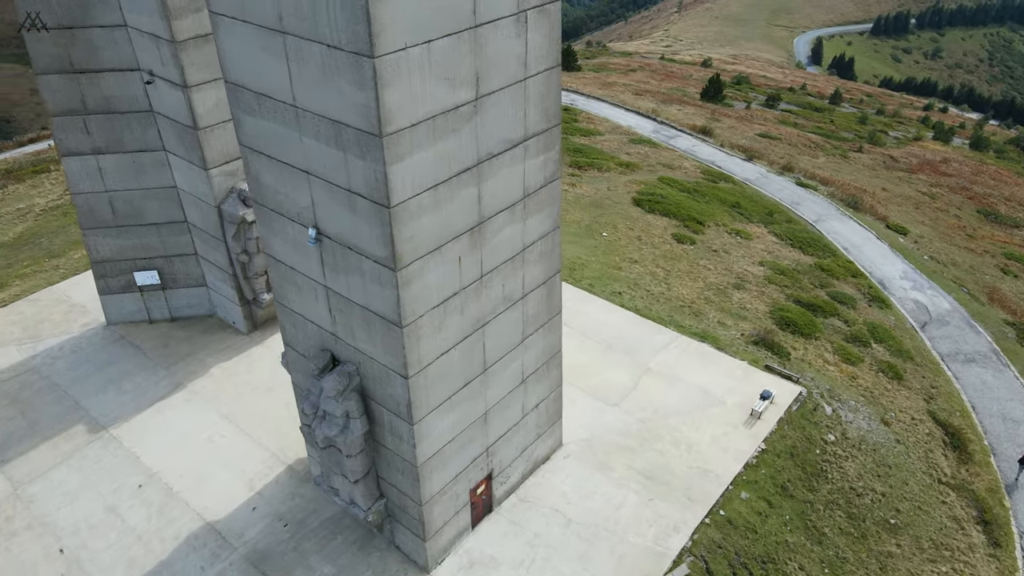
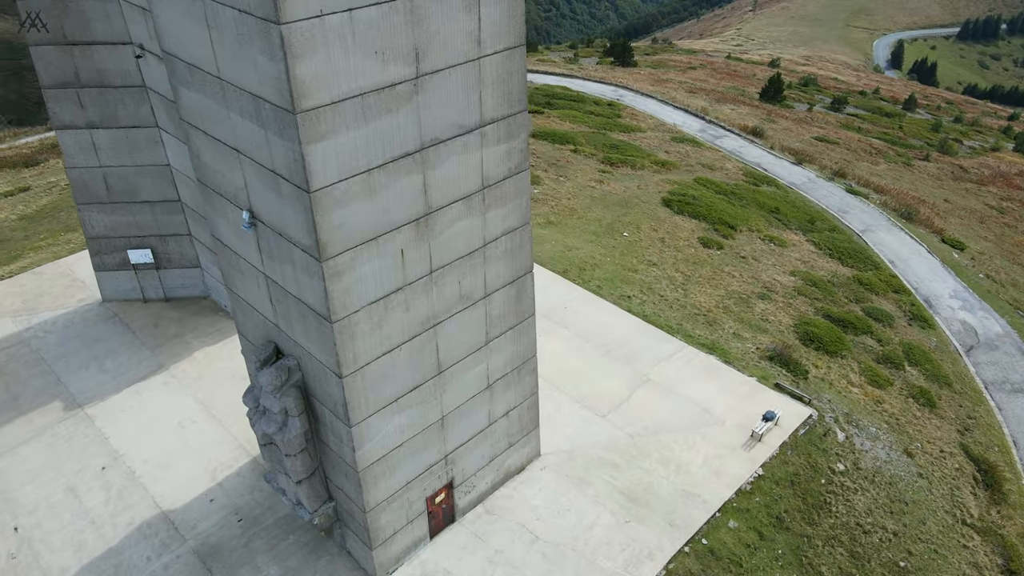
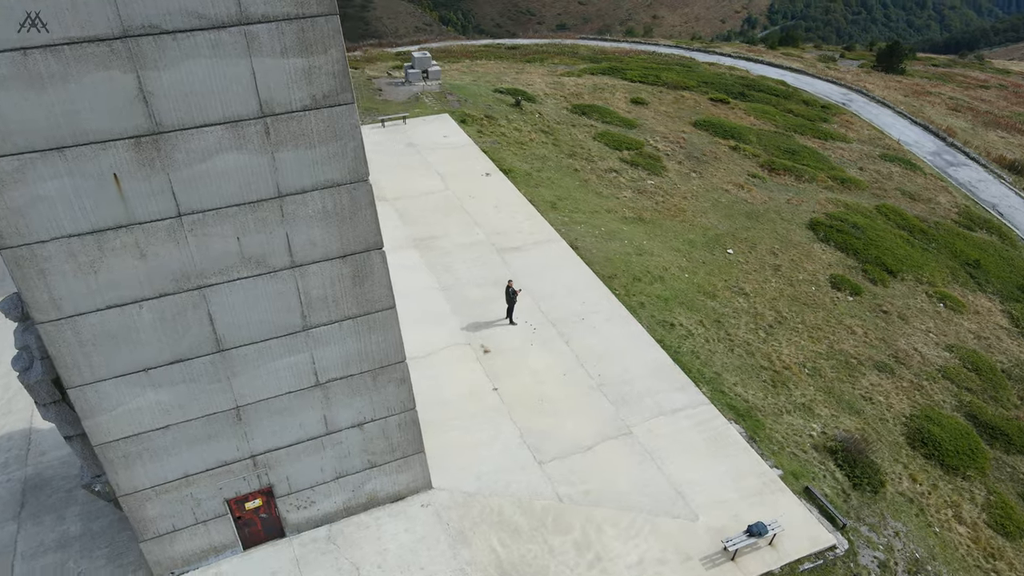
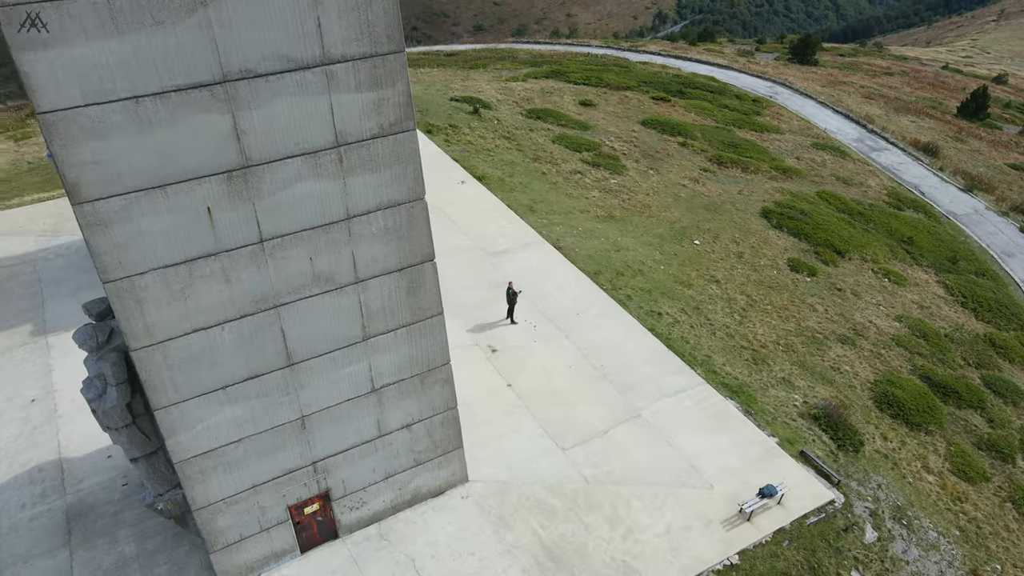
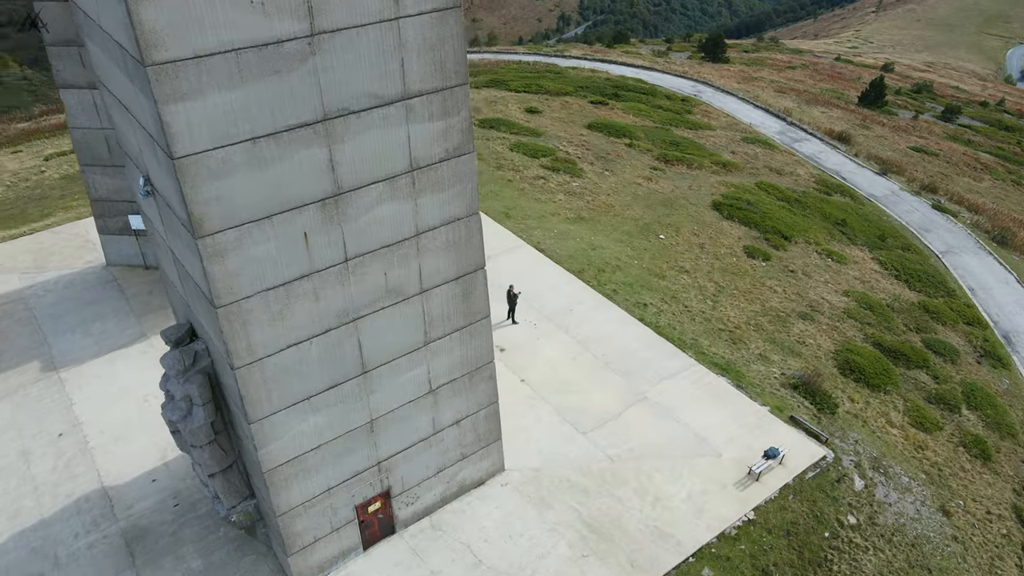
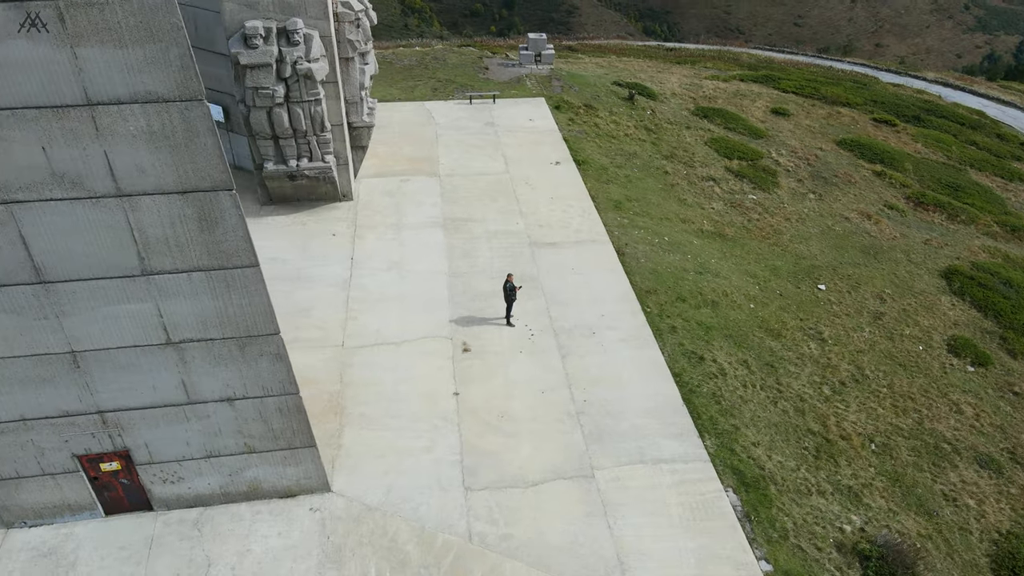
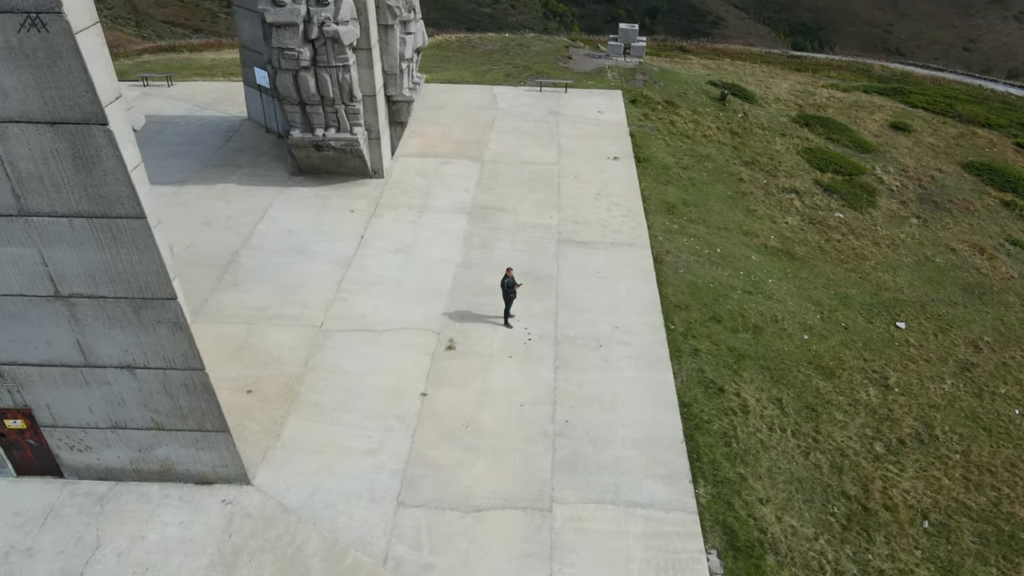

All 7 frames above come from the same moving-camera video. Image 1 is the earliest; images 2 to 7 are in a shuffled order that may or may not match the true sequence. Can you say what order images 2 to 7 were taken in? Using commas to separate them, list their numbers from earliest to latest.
2, 5, 4, 3, 6, 7
